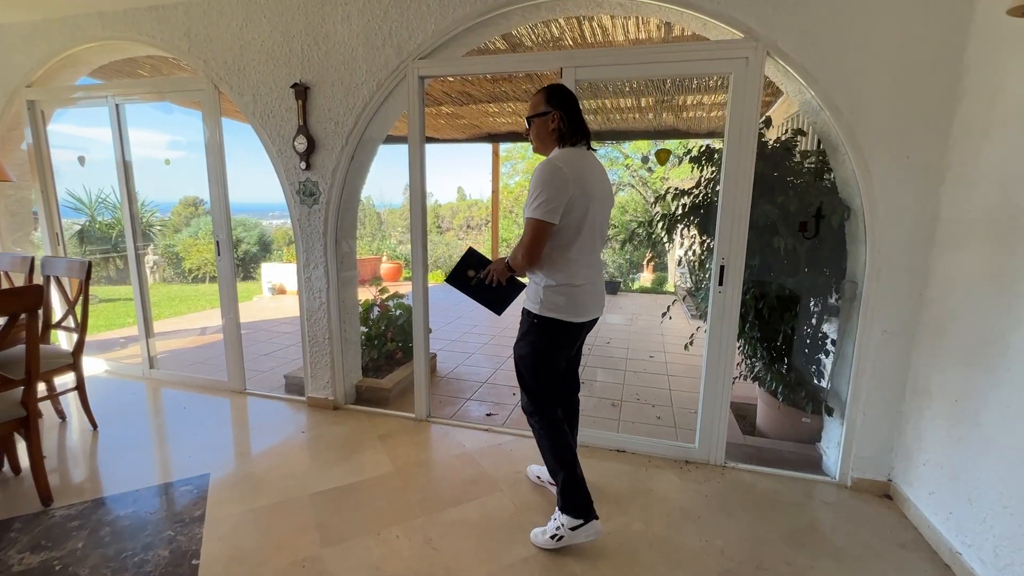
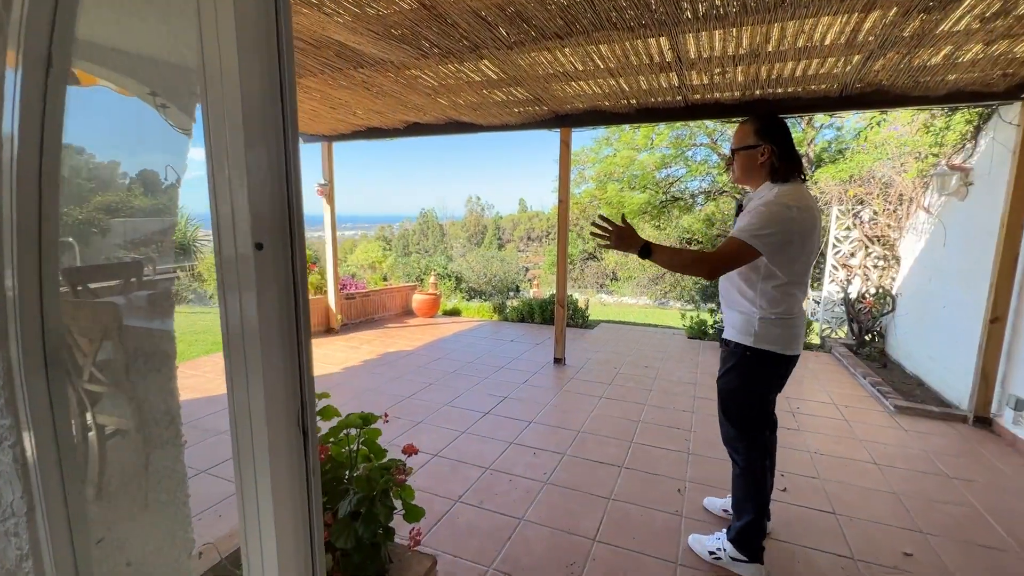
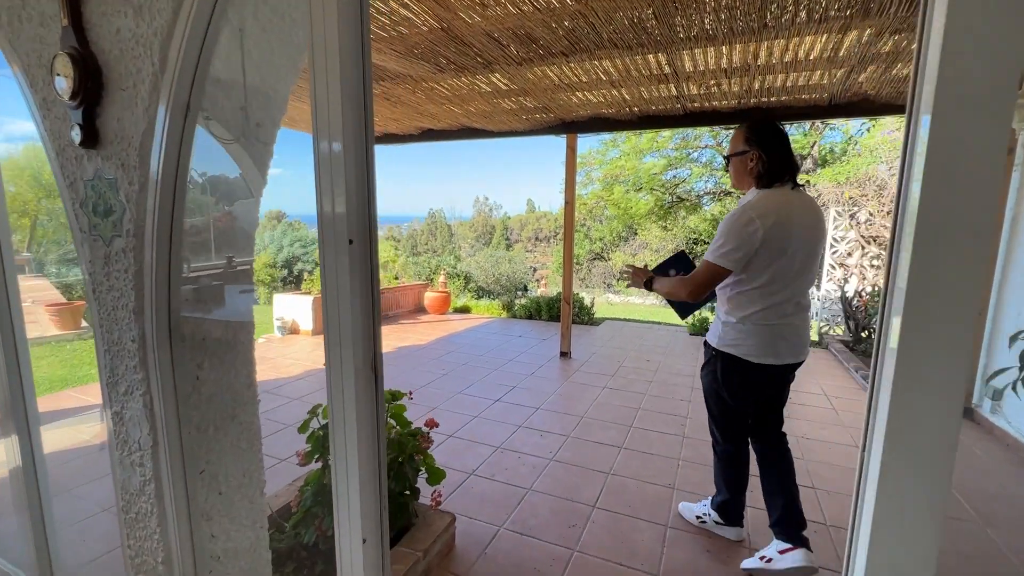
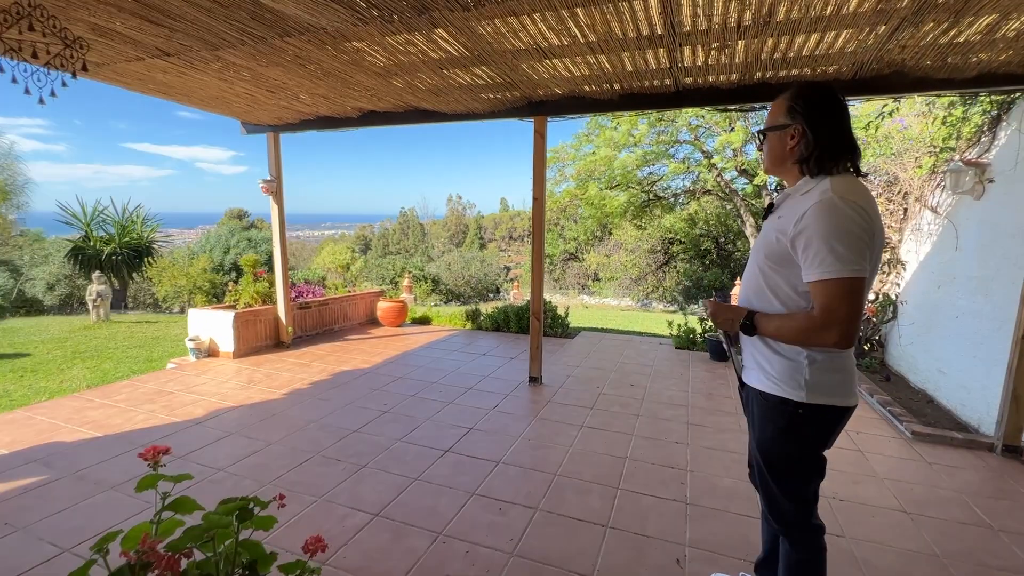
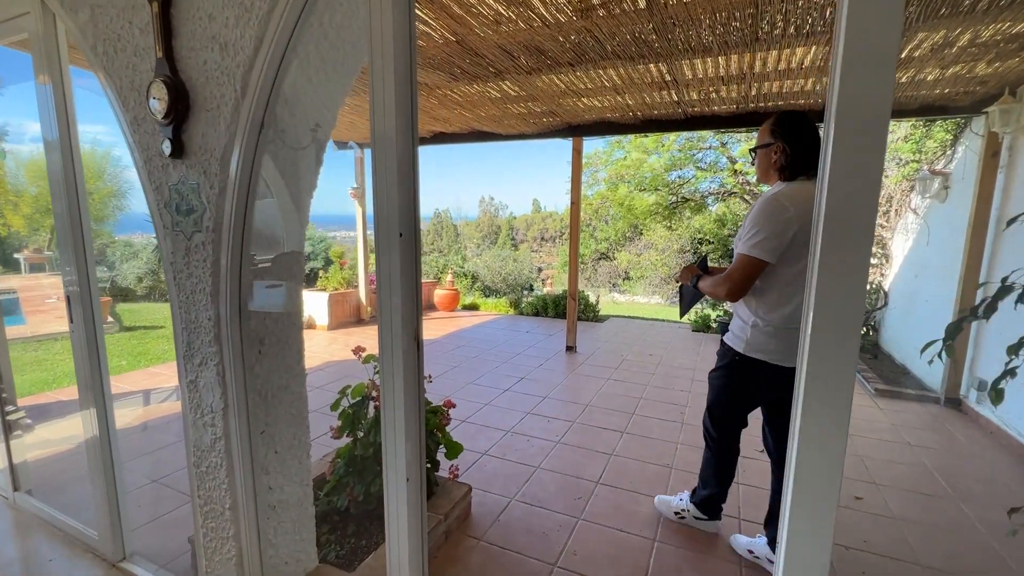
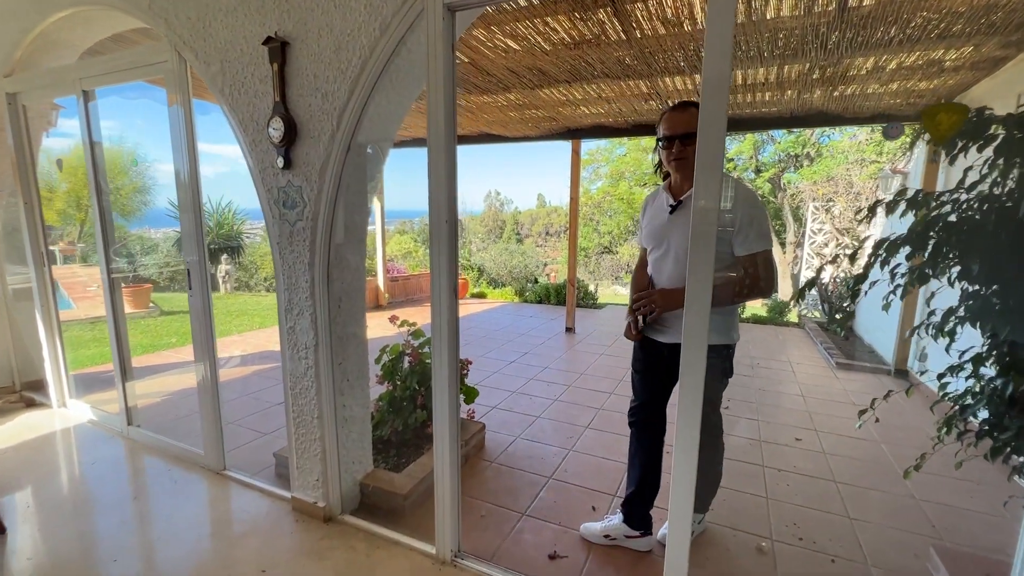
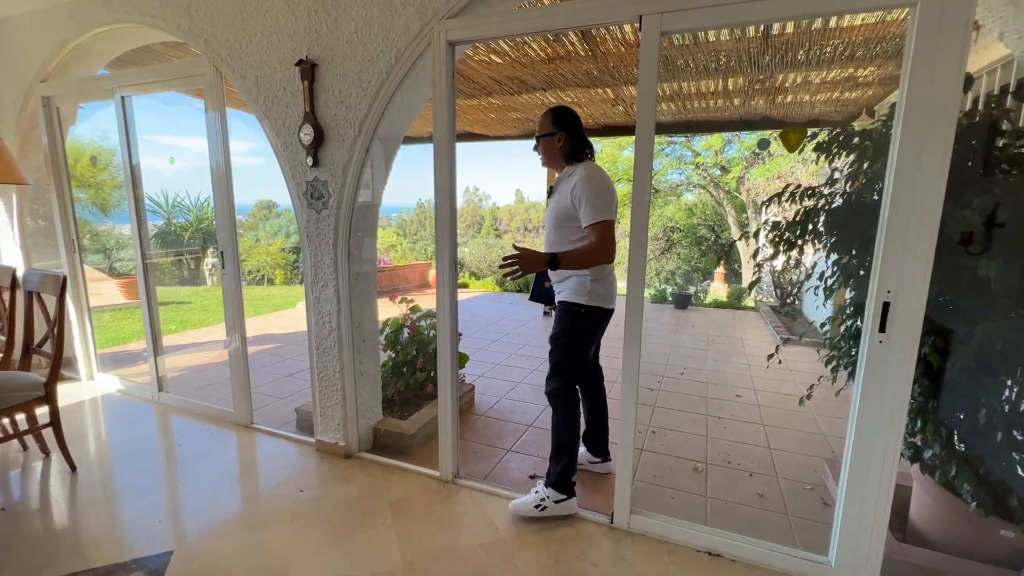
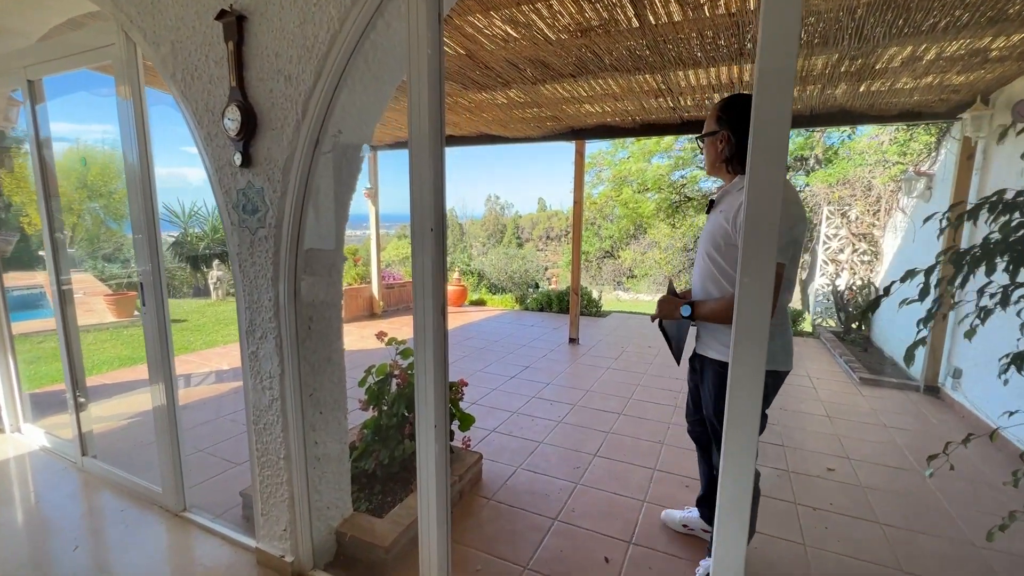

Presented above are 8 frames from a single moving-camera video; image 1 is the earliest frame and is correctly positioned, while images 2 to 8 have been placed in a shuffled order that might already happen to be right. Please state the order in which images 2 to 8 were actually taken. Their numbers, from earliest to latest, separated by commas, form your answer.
7, 6, 8, 5, 3, 2, 4
